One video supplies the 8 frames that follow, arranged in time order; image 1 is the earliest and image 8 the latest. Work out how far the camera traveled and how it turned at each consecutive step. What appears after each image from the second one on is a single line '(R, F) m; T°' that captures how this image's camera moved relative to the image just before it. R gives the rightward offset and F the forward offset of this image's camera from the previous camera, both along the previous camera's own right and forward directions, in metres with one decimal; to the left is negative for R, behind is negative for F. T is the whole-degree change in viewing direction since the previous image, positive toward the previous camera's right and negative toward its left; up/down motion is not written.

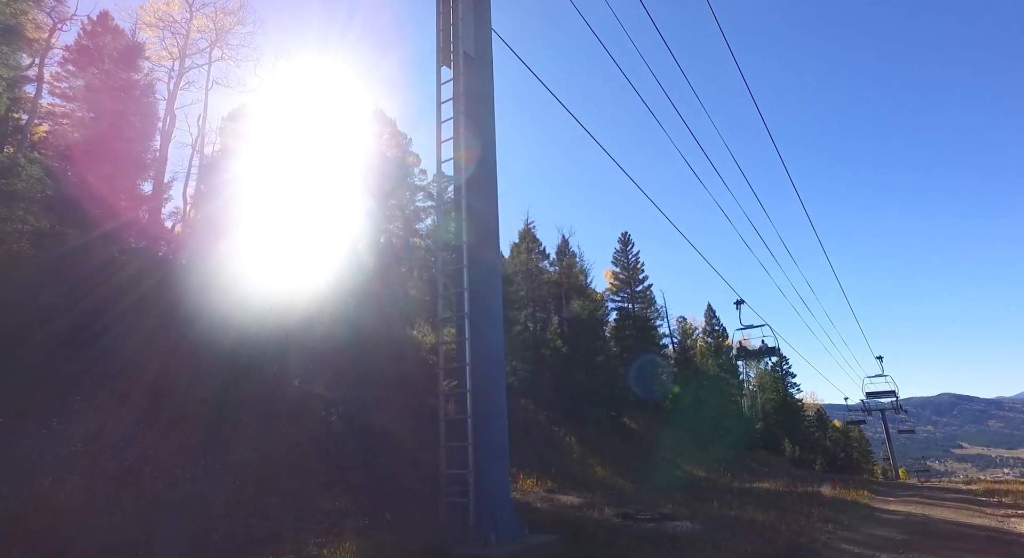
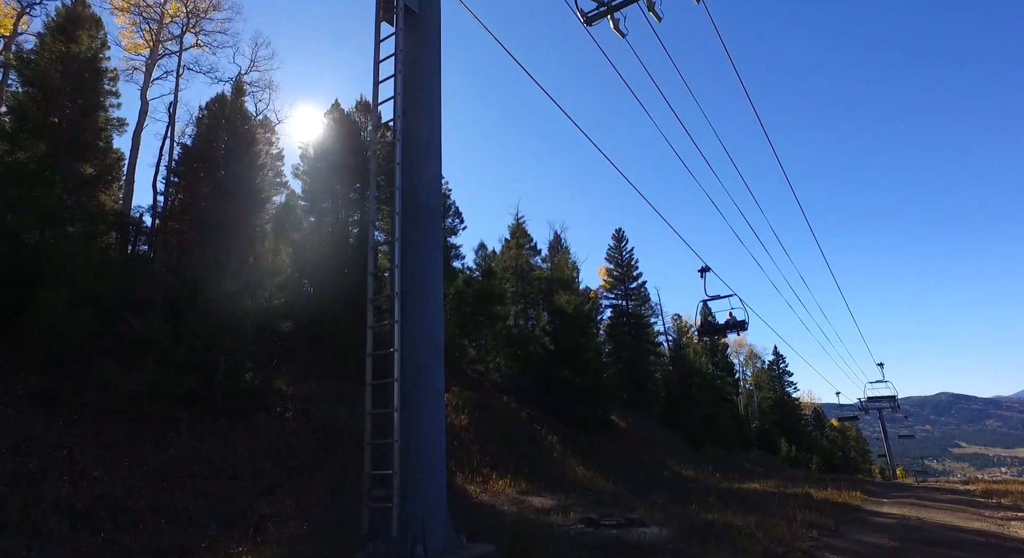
(+0.9, +1.1) m; 0°
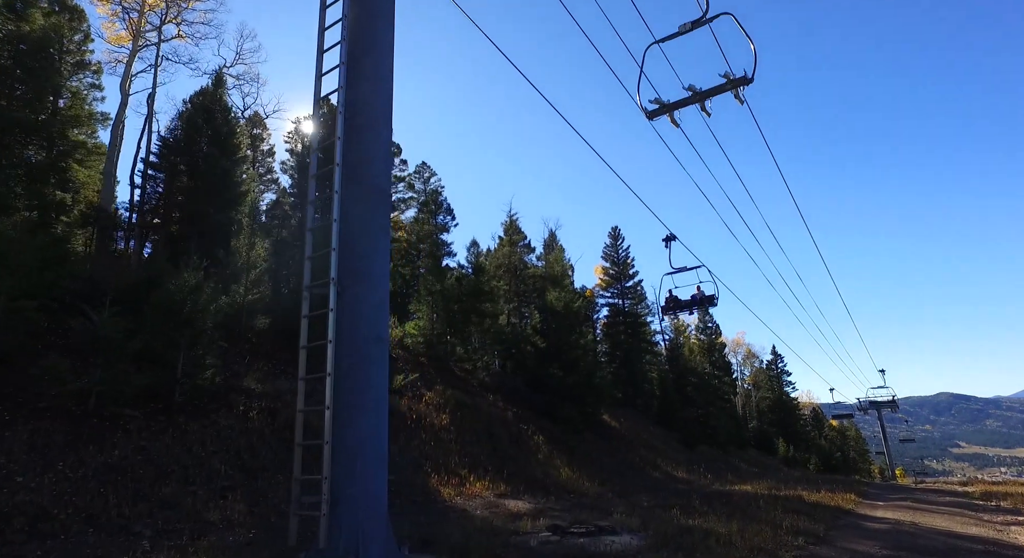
(+0.7, +0.8) m; 0°
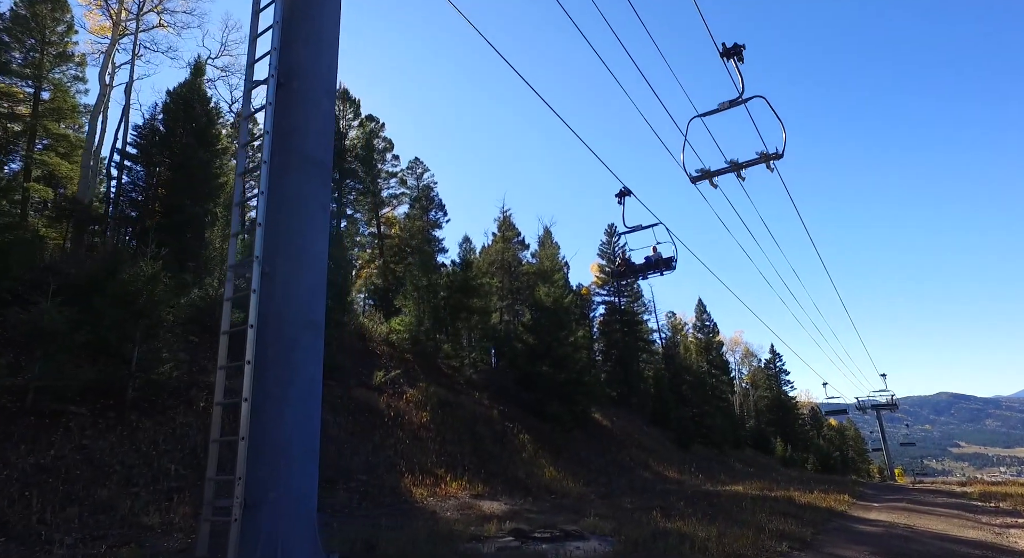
(+0.7, +0.8) m; 0°
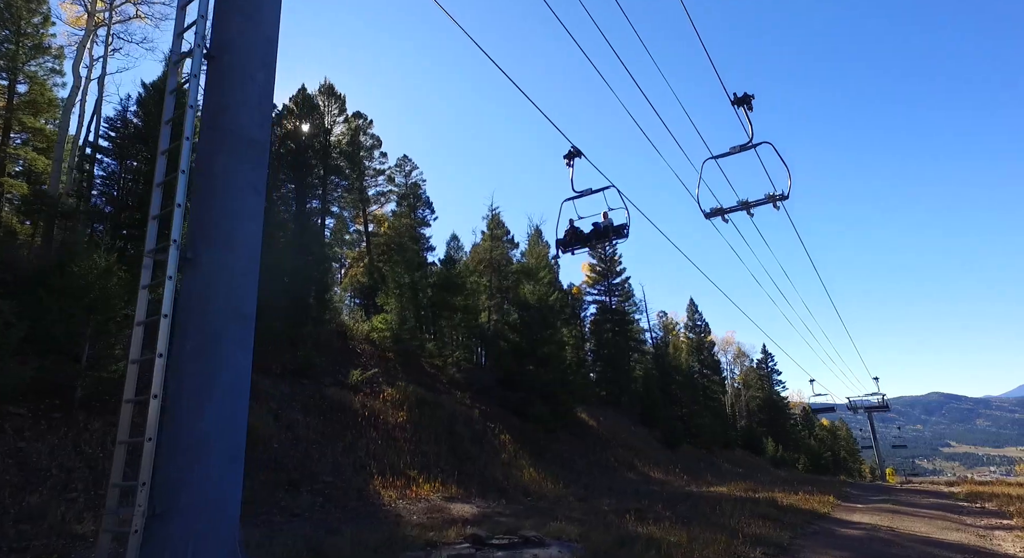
(+0.6, +0.5) m; +1°
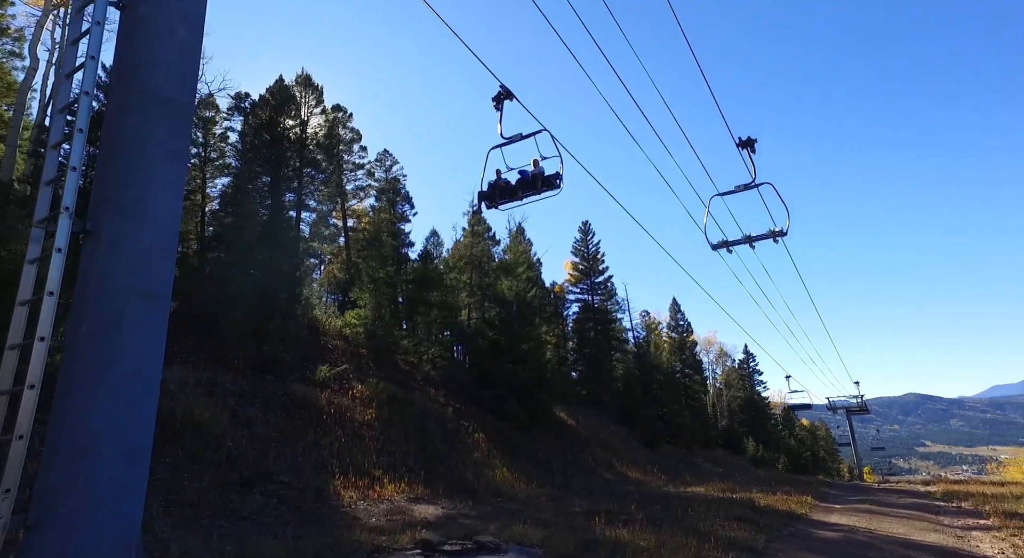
(+0.4, +0.7) m; +1°
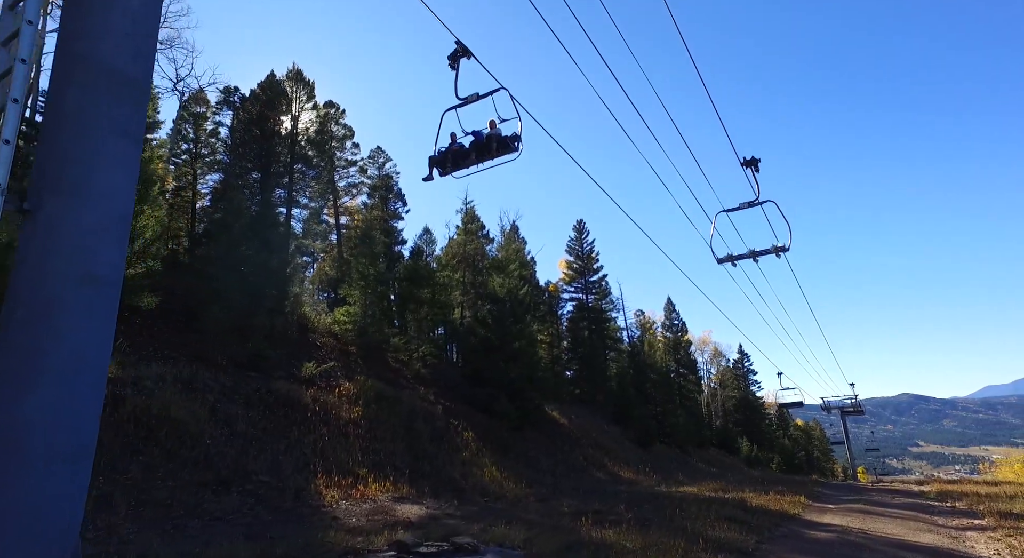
(+0.2, +0.4) m; 0°
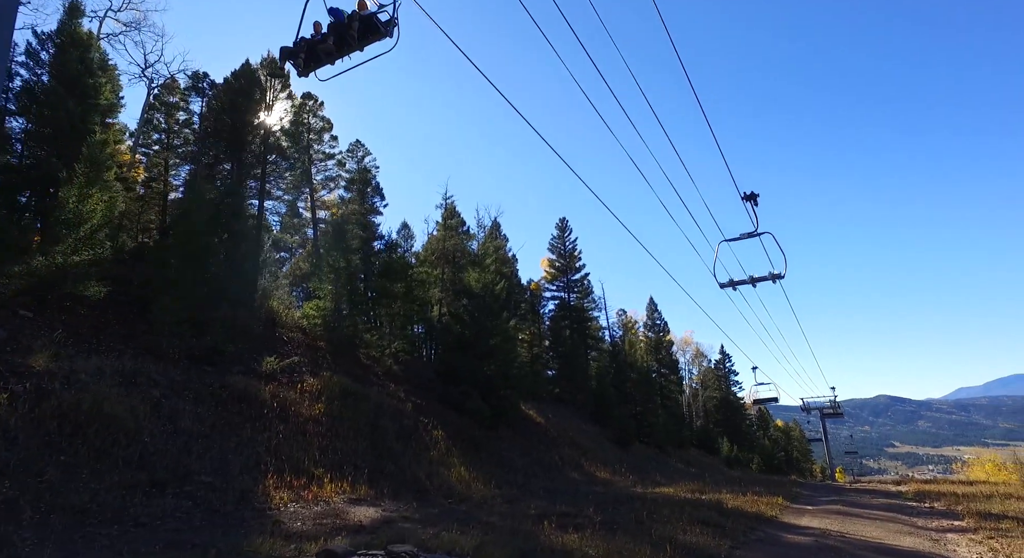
(+0.5, +0.8) m; +2°
